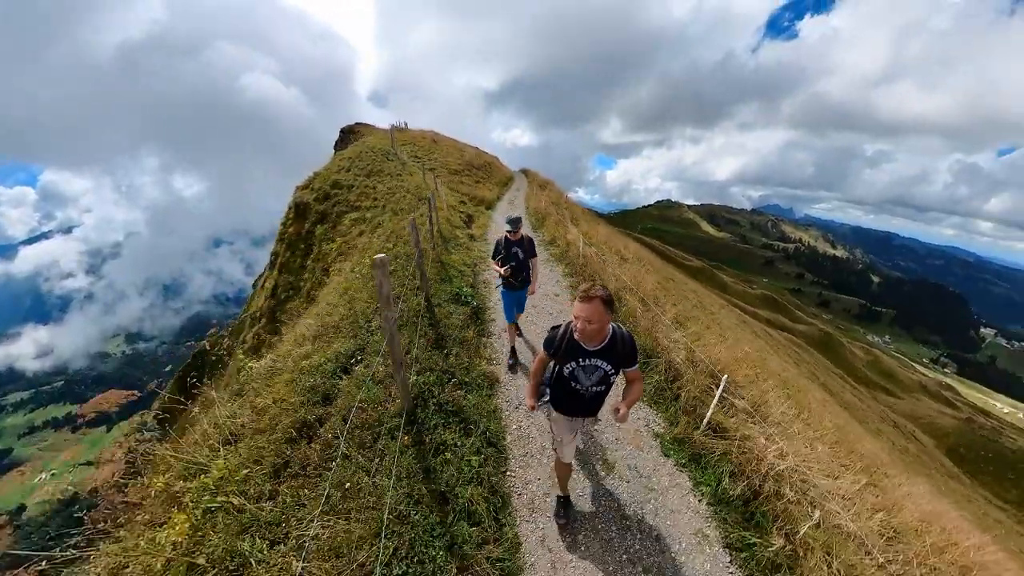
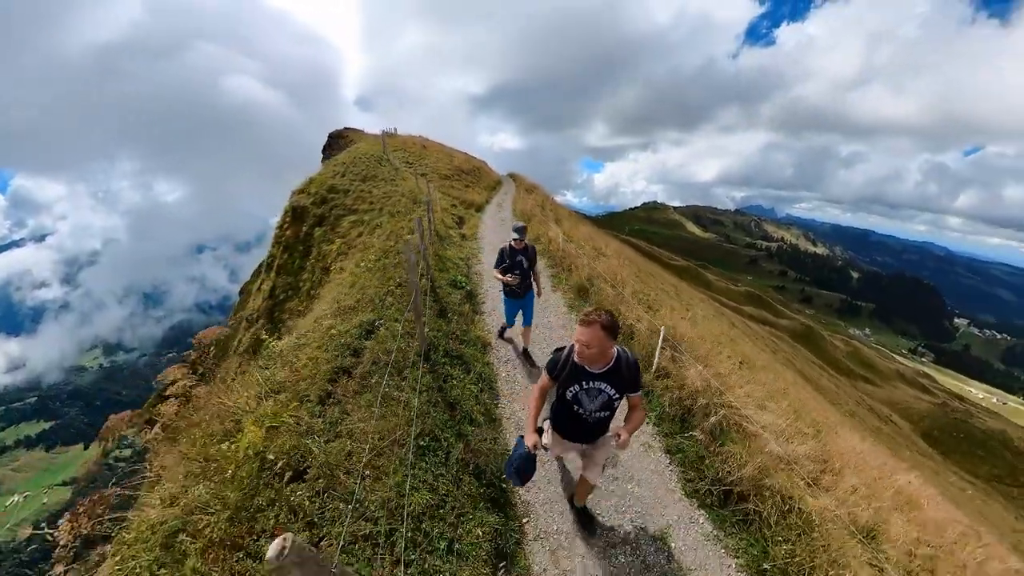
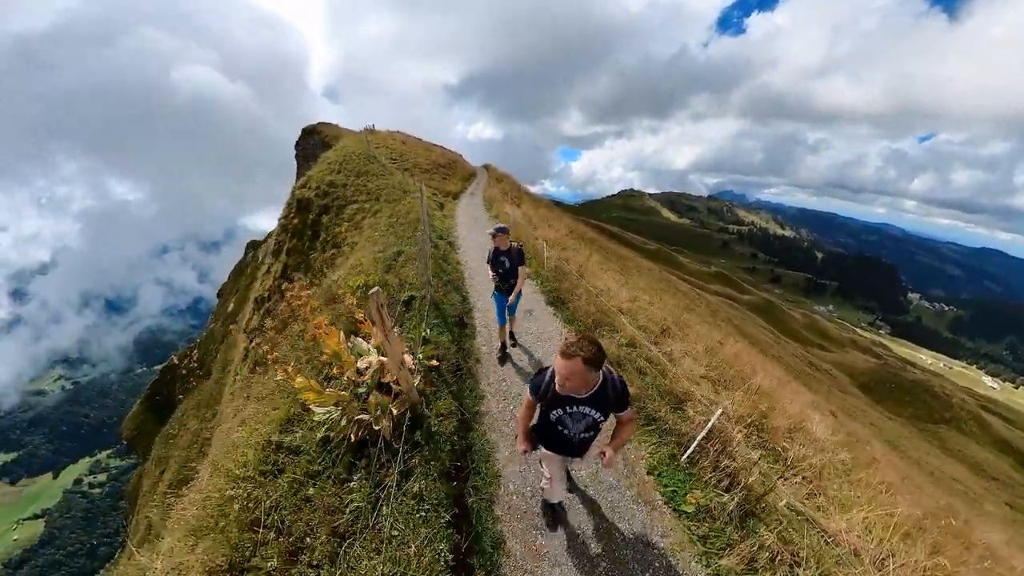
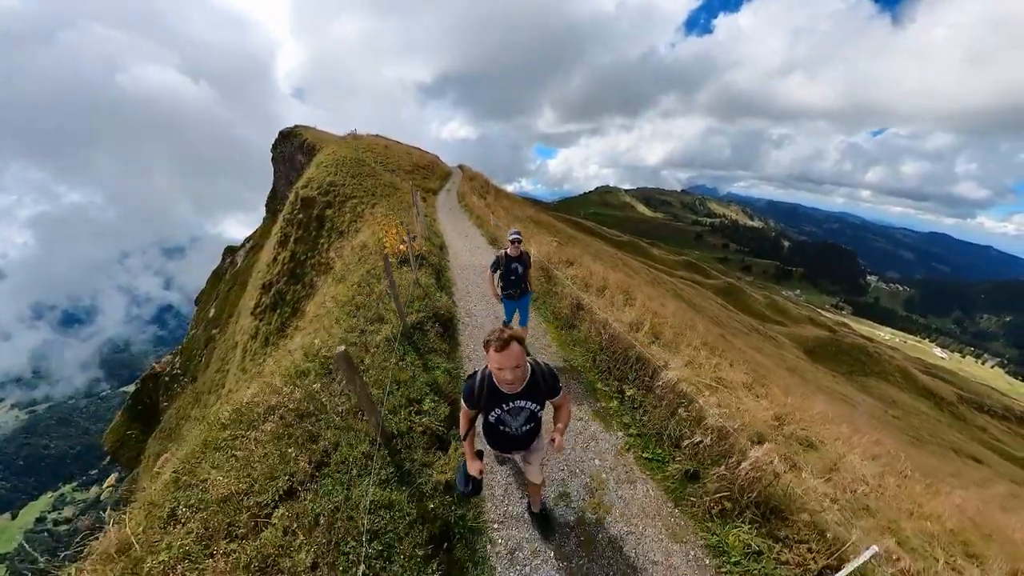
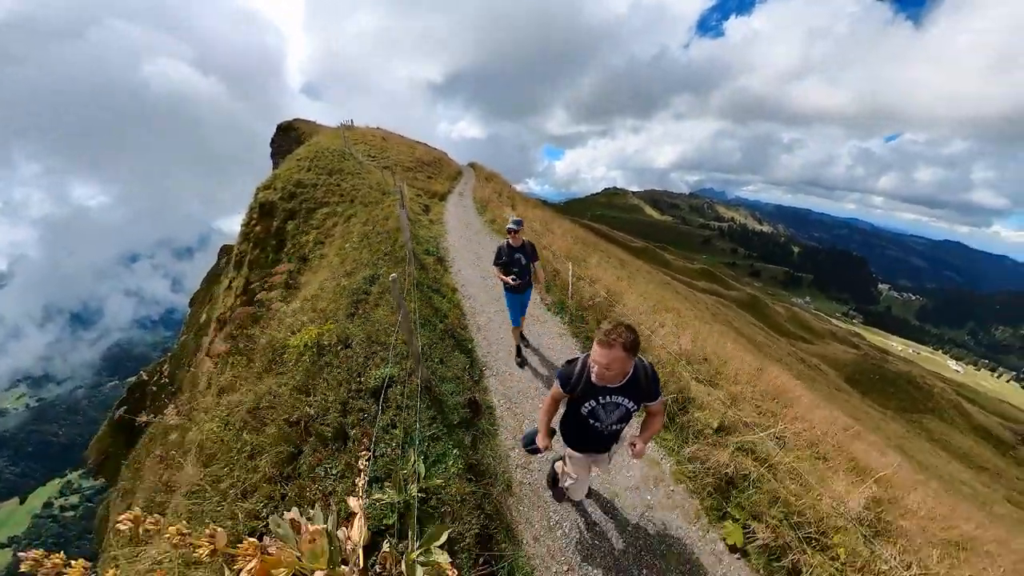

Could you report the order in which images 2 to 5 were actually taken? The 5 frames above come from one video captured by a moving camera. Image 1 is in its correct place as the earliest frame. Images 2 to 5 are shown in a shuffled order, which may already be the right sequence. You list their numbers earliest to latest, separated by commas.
2, 5, 3, 4
